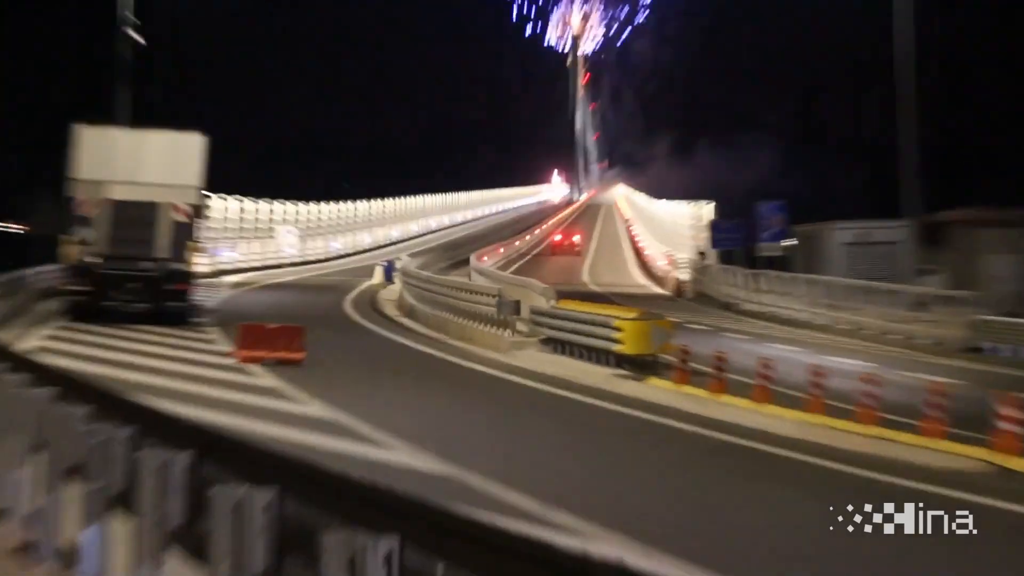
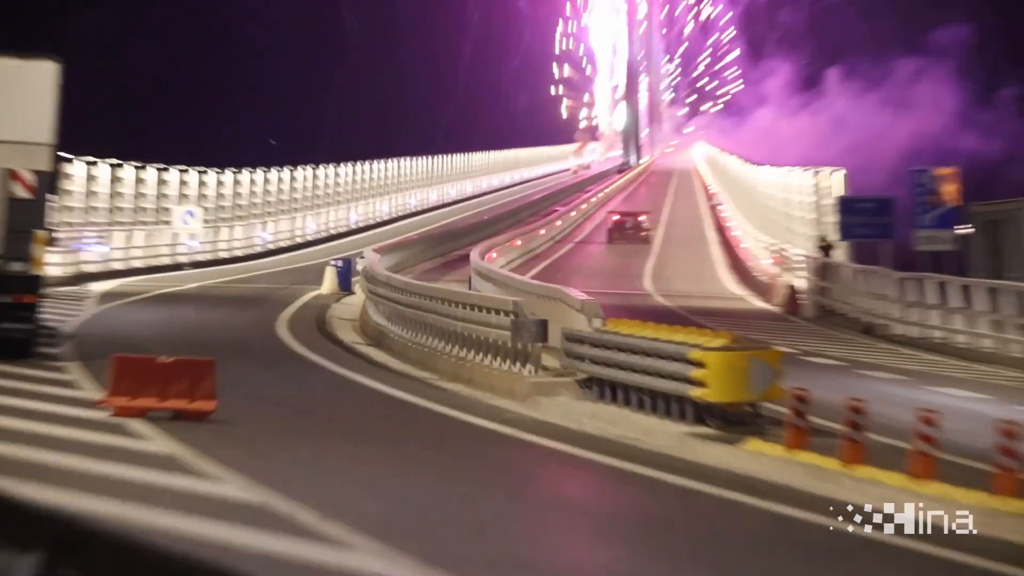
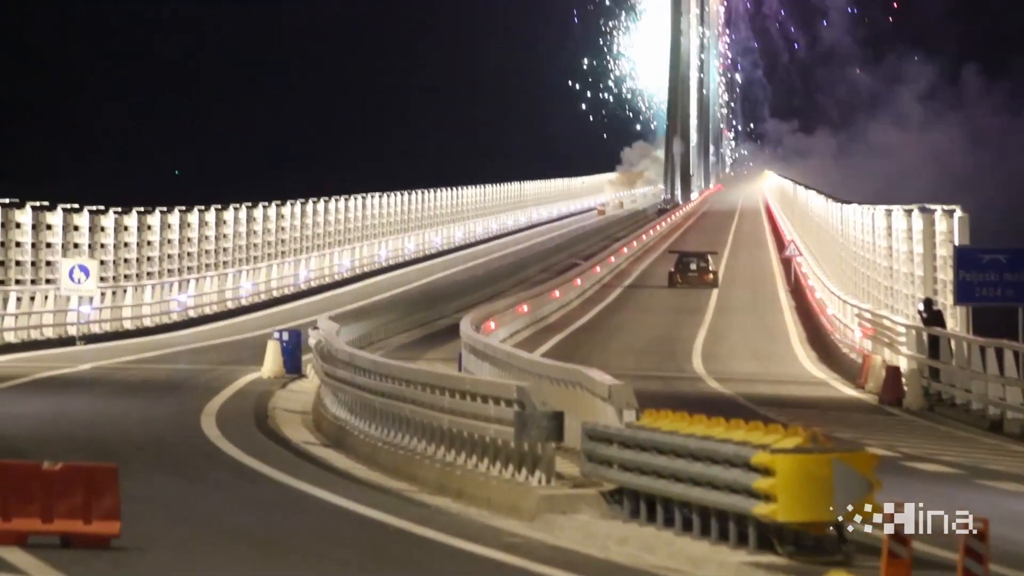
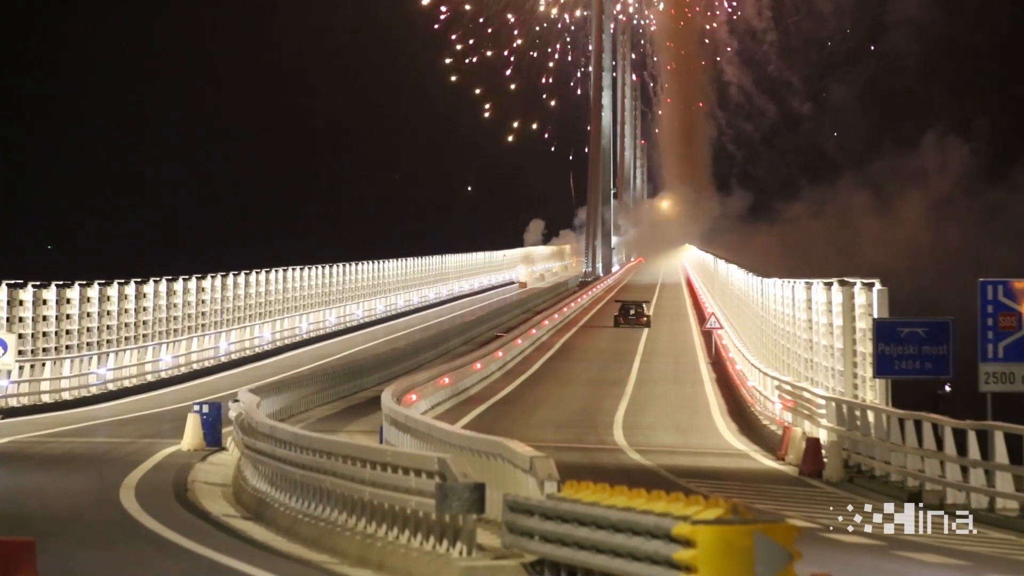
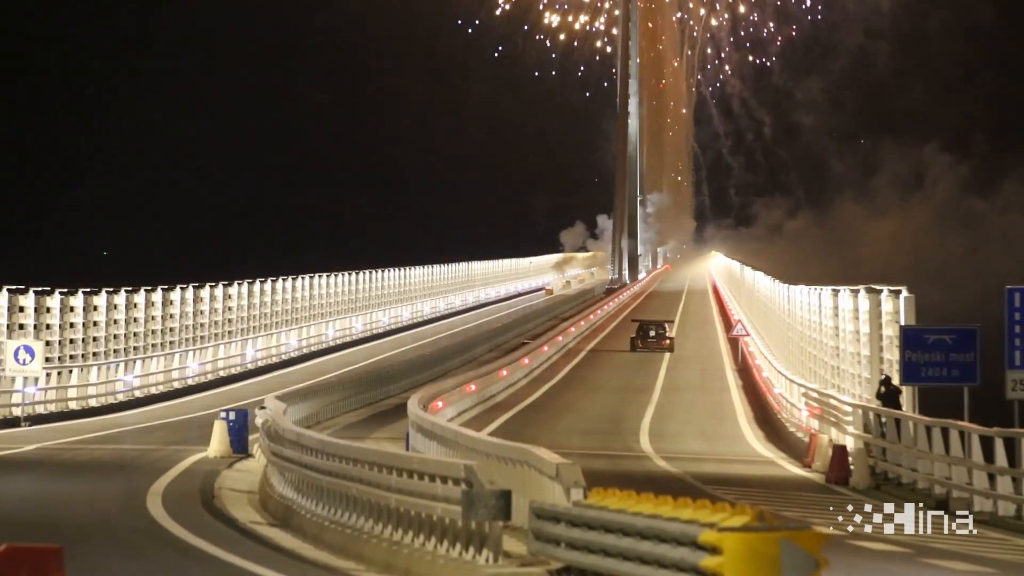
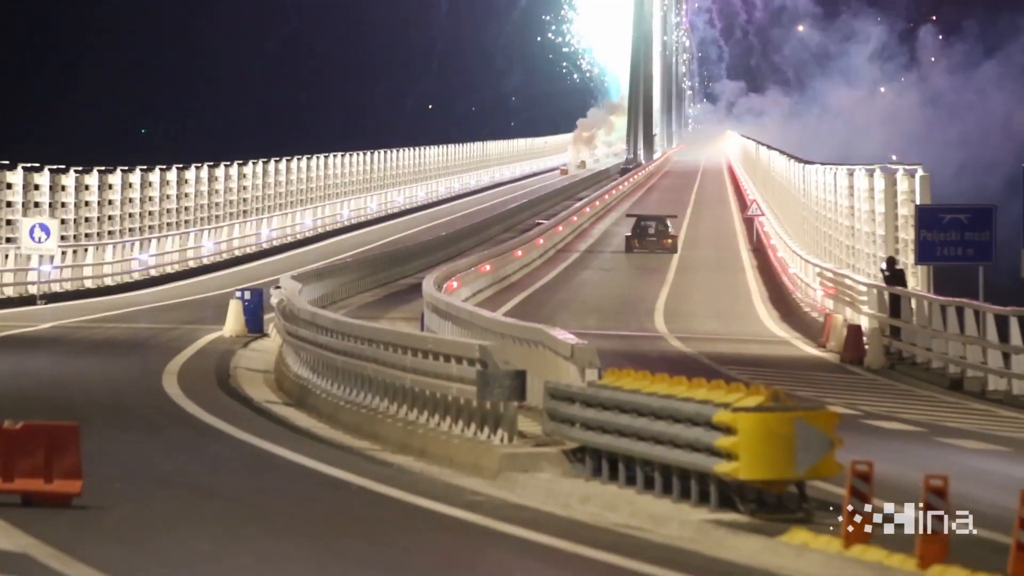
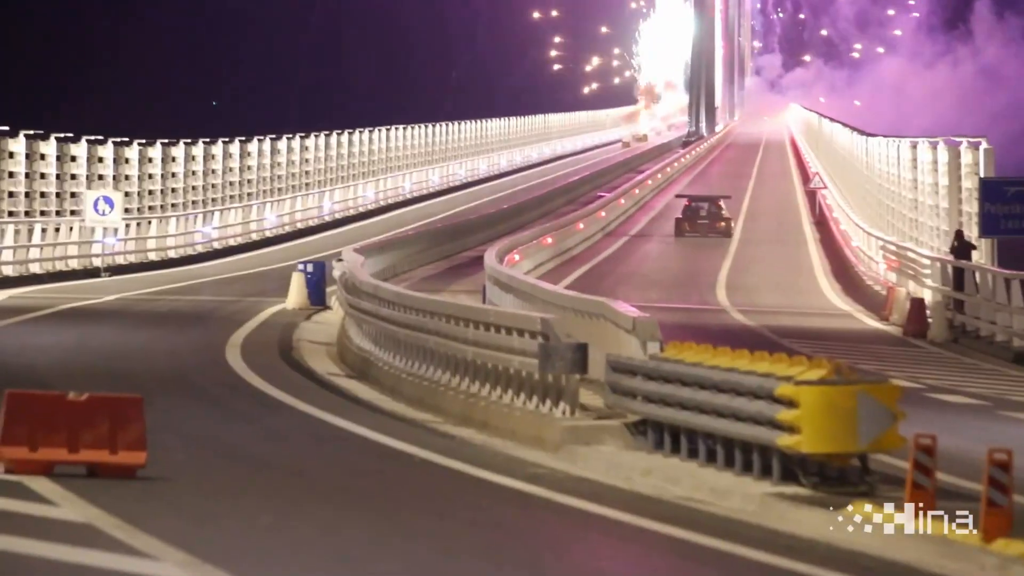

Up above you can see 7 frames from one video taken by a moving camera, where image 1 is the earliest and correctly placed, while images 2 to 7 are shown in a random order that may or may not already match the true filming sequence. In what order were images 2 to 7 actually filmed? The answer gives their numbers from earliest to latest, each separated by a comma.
2, 7, 6, 3, 5, 4
